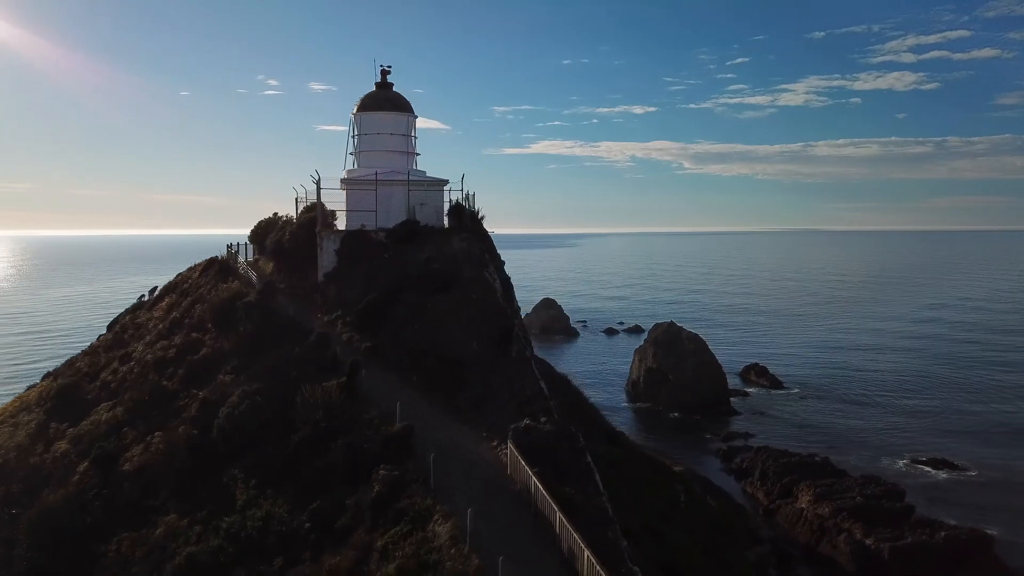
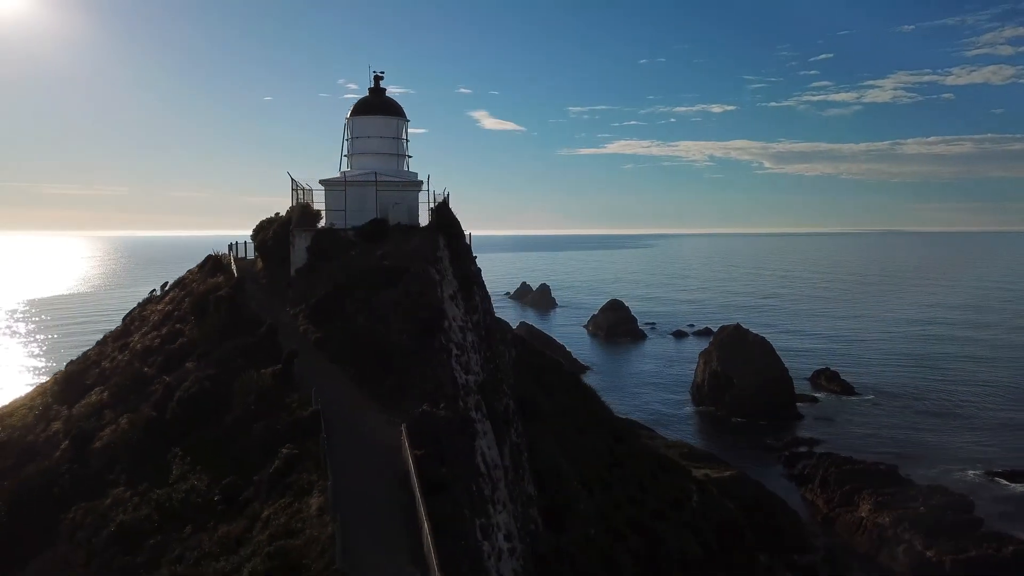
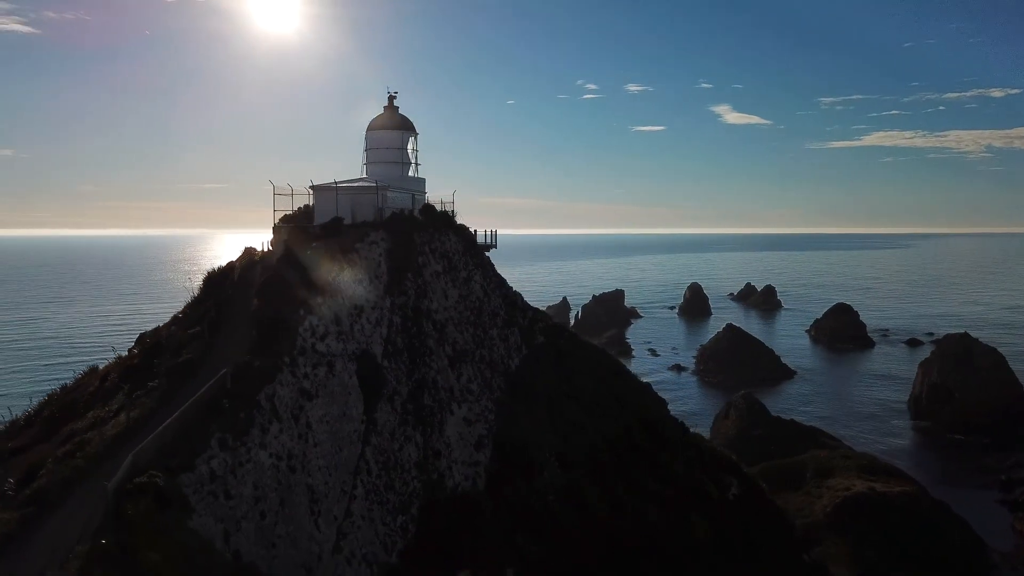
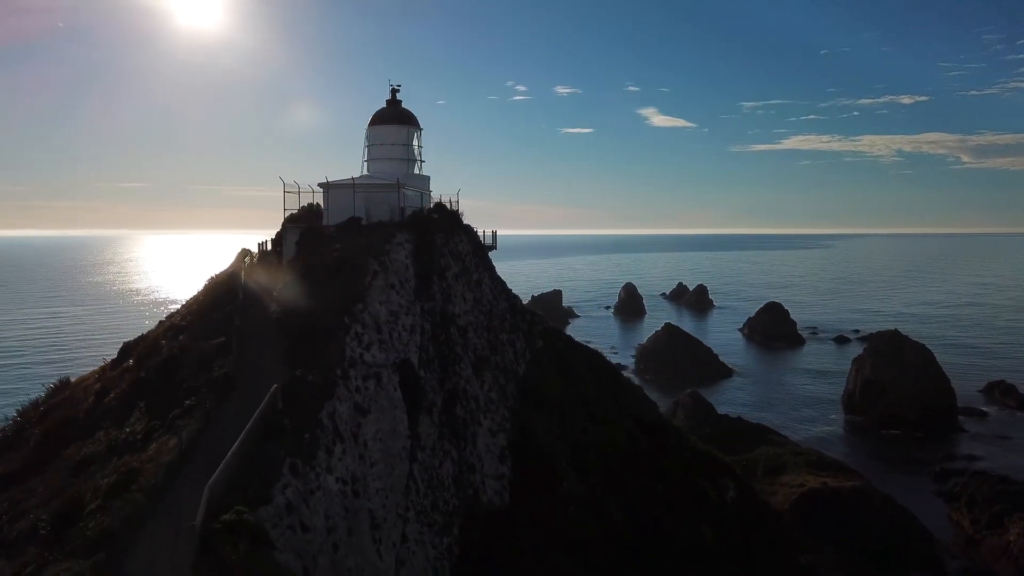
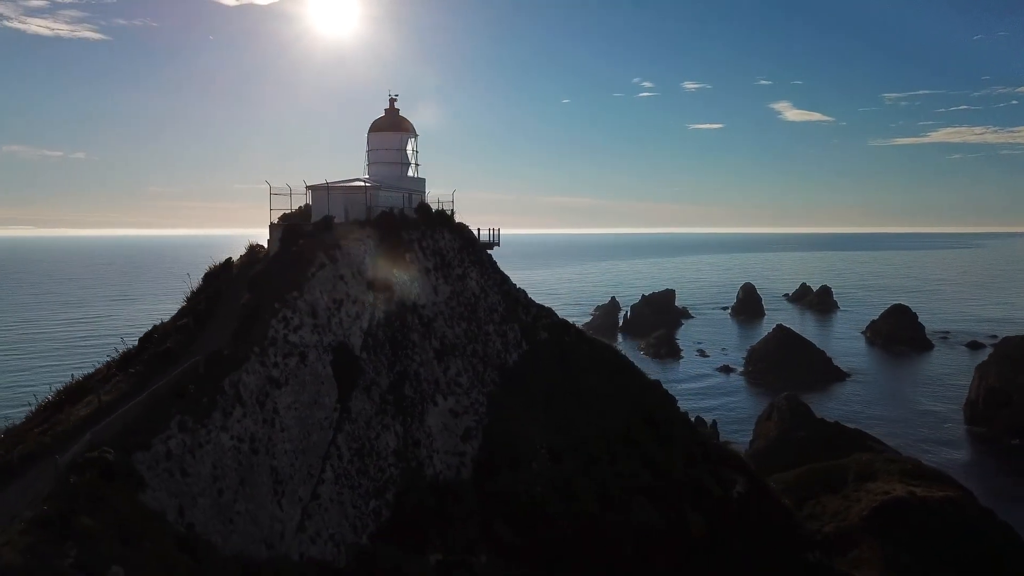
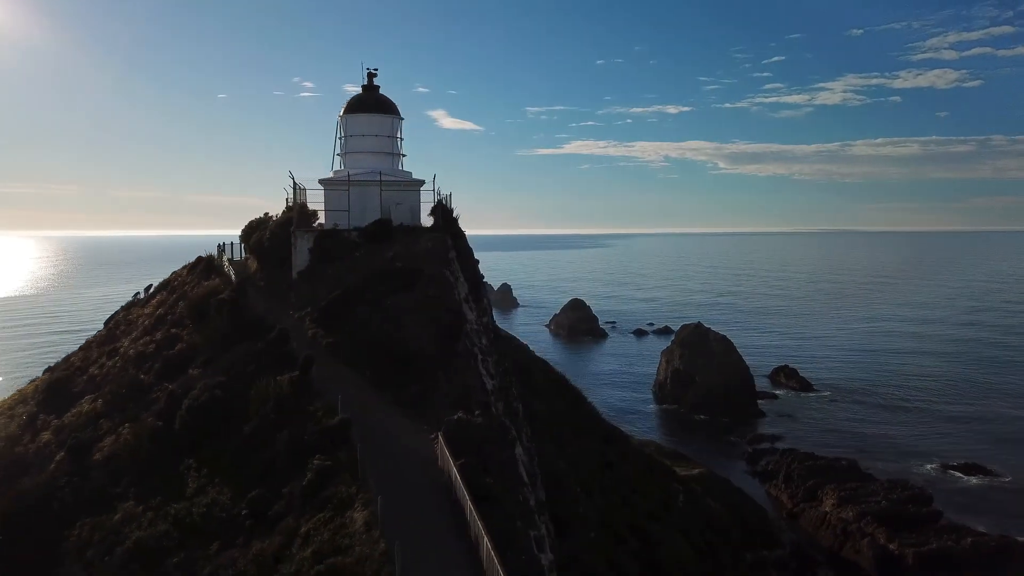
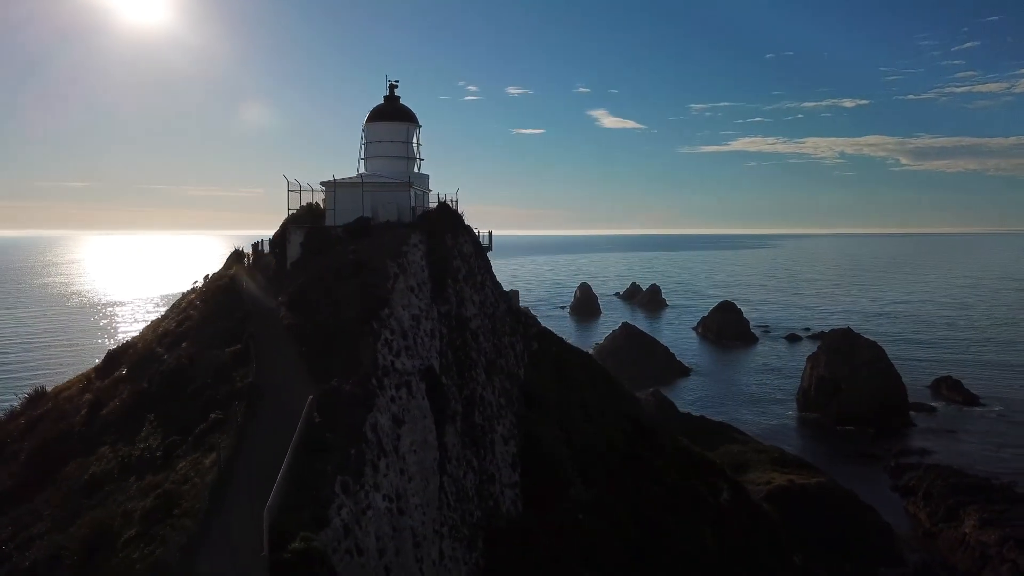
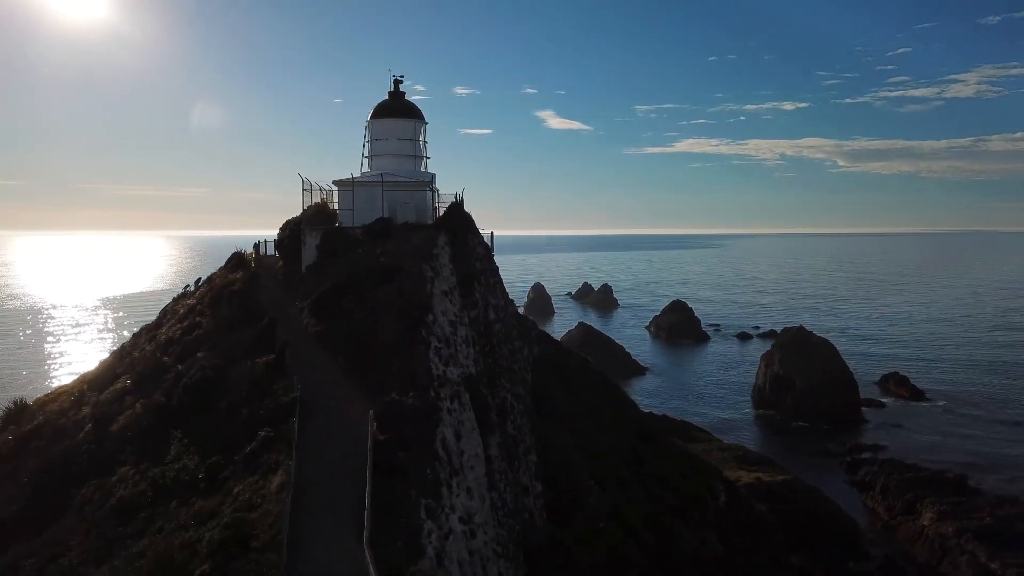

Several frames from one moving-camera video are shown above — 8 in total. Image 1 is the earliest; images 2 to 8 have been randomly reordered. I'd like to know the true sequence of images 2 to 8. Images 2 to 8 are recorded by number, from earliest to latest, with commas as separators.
6, 2, 8, 7, 4, 3, 5
